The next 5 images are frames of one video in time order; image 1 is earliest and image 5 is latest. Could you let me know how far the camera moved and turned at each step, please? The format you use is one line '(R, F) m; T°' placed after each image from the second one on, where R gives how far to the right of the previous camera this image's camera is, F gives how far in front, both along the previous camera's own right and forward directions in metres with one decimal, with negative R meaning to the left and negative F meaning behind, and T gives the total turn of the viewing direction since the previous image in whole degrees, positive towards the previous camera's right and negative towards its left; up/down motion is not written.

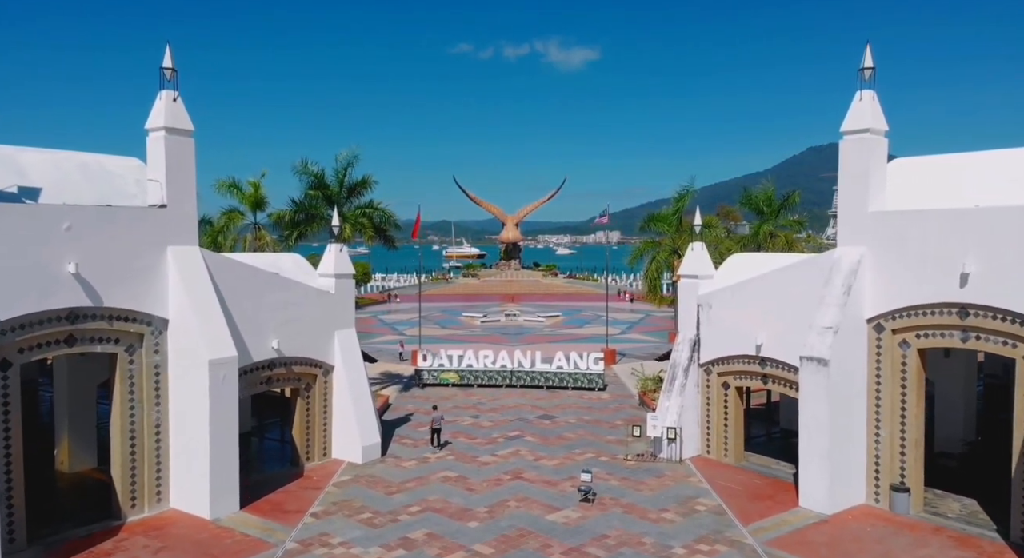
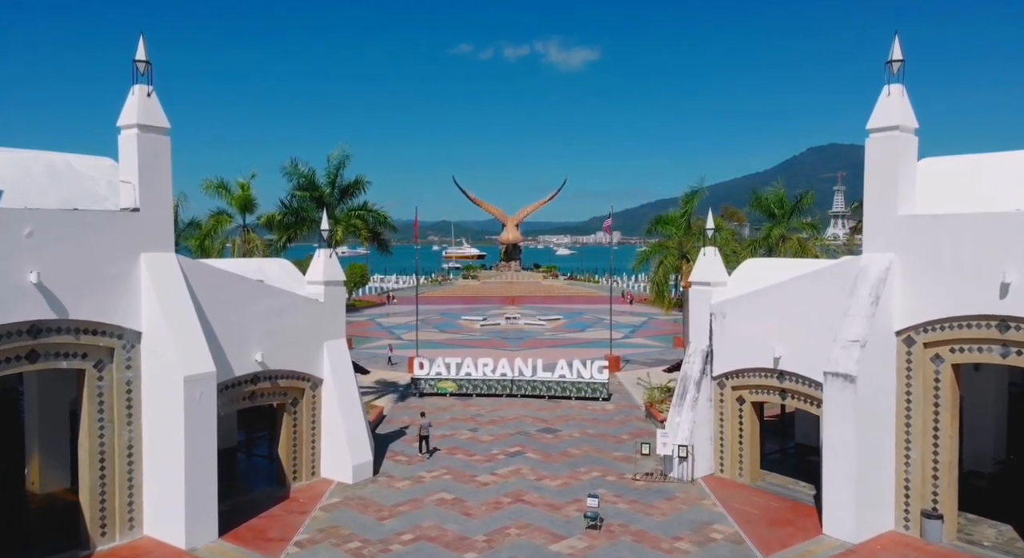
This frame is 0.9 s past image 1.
(0.0, +1.1) m; 0°
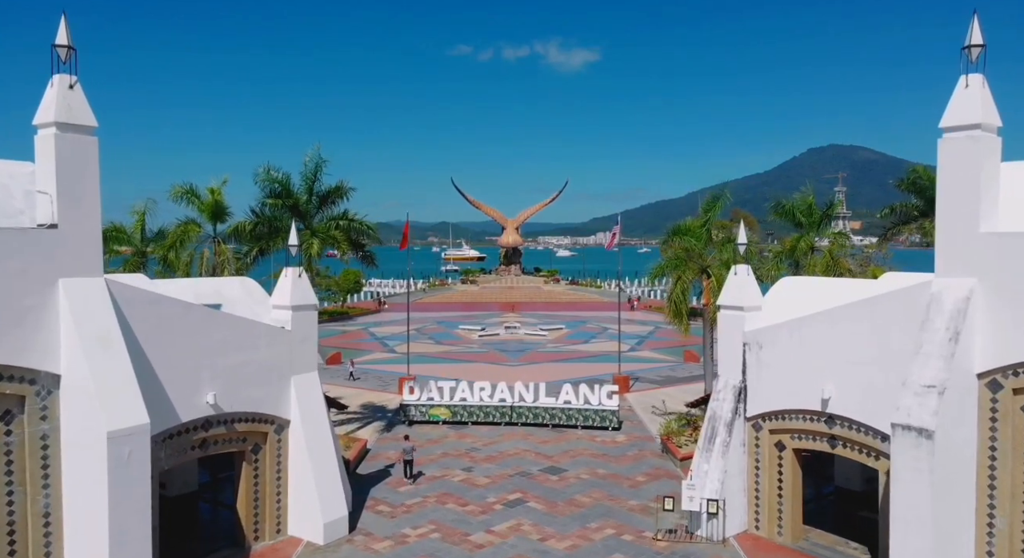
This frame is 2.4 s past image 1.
(0.0, +2.4) m; 0°
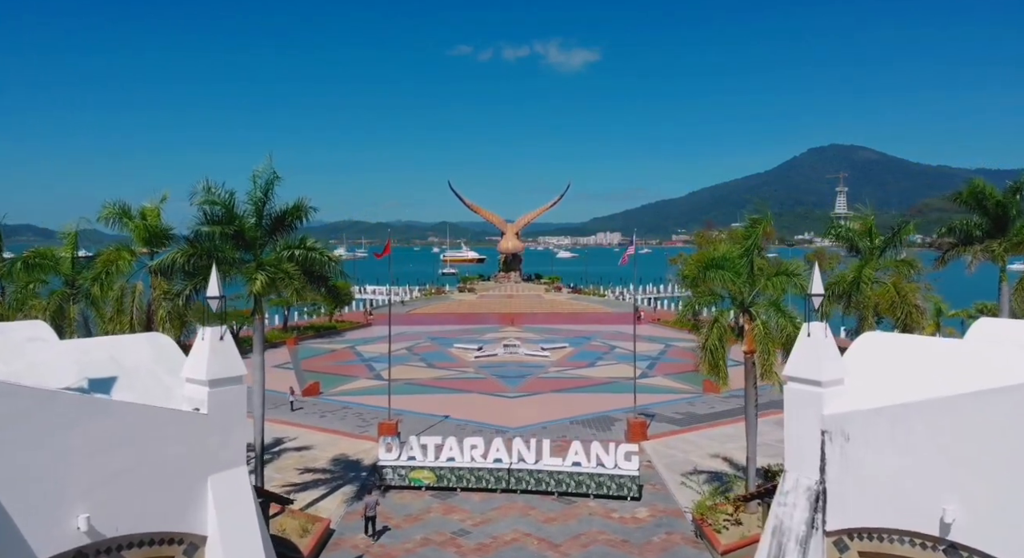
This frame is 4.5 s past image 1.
(+0.1, +3.8) m; 0°
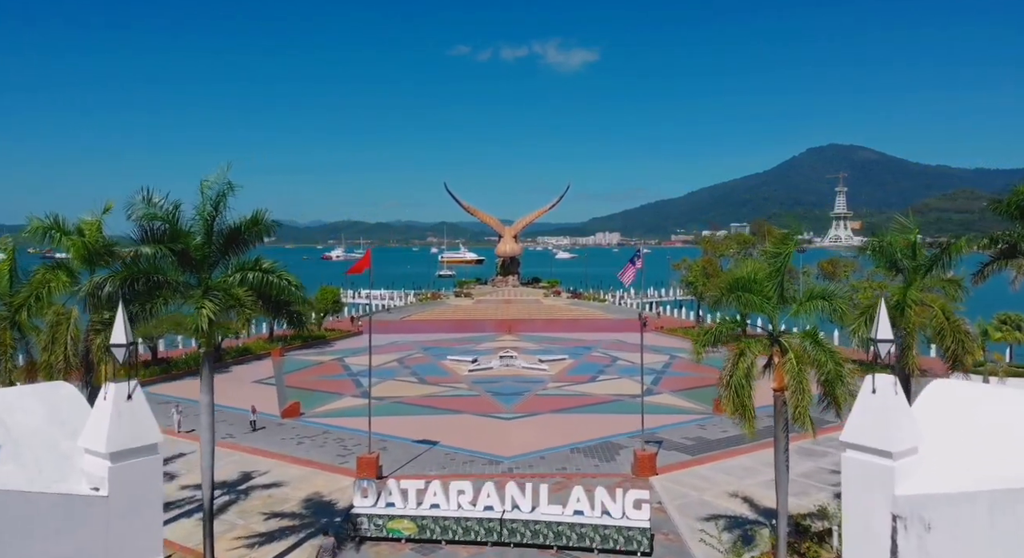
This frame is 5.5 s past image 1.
(+0.2, +2.3) m; 0°
